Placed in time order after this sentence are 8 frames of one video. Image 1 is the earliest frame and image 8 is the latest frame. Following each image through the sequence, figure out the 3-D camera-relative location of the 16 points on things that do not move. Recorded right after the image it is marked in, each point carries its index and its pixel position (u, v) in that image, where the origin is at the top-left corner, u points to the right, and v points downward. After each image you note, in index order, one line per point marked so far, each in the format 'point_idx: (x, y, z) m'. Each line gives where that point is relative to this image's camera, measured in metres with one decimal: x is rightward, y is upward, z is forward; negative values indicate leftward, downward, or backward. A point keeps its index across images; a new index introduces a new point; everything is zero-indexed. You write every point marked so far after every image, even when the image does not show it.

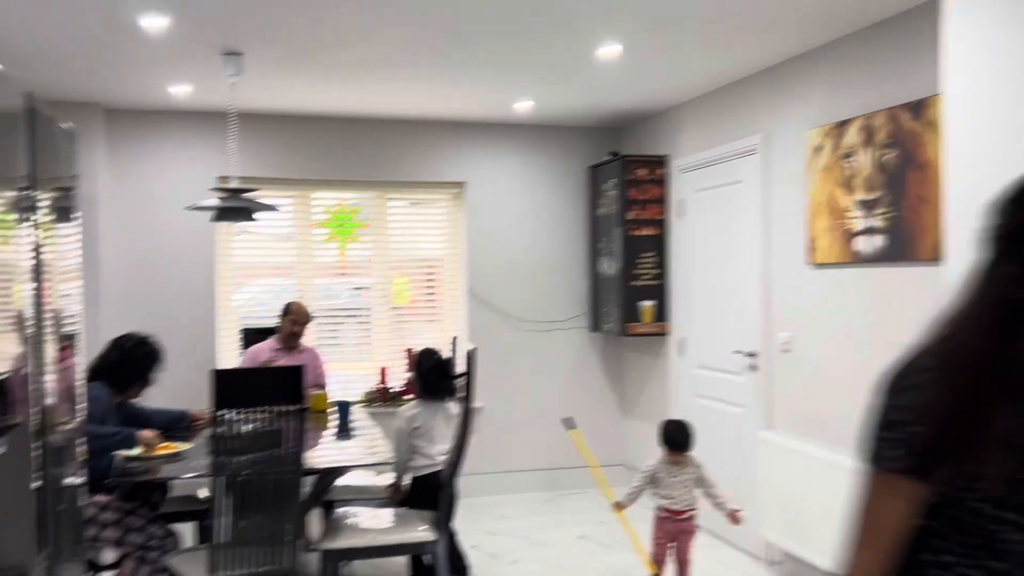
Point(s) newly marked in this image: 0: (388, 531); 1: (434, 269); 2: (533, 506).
0: (-0.4, -0.8, +3.0) m
1: (-0.4, +0.1, +5.1) m
2: (+0.1, -1.1, +4.8) m
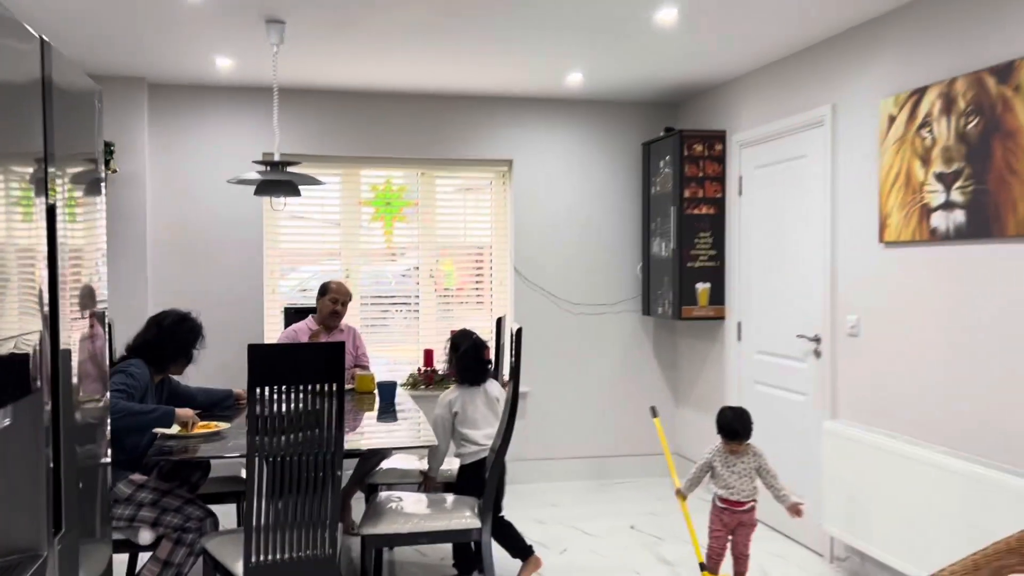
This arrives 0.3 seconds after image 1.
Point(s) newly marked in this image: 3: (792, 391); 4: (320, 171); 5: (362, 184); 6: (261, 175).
0: (-0.2, -0.7, +2.9) m
1: (-0.2, +0.2, +5.0) m
2: (+0.4, -1.1, +4.7) m
3: (+1.2, -0.4, +3.9) m
4: (-1.0, +0.6, +4.7) m
5: (-0.8, +0.6, +4.8) m
6: (-0.9, +0.4, +3.2) m
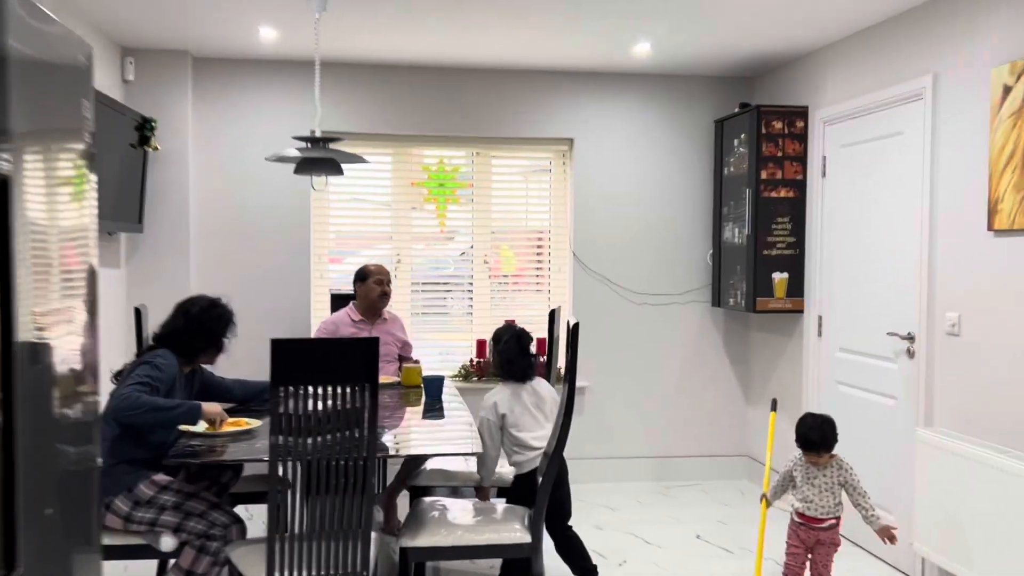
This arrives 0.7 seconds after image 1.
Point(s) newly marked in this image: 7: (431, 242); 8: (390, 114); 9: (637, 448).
0: (-0.1, -0.7, +2.6) m
1: (+0.2, +0.3, +4.7) m
2: (+0.6, -1.0, +4.4) m
3: (+1.4, -0.4, +3.5) m
4: (-0.7, +0.7, +4.5) m
5: (-0.5, +0.6, +4.5) m
6: (-0.7, +0.4, +3.0) m
7: (-0.4, +0.2, +4.6) m
8: (-0.6, +0.8, +4.4) m
9: (+0.6, -0.8, +4.7) m
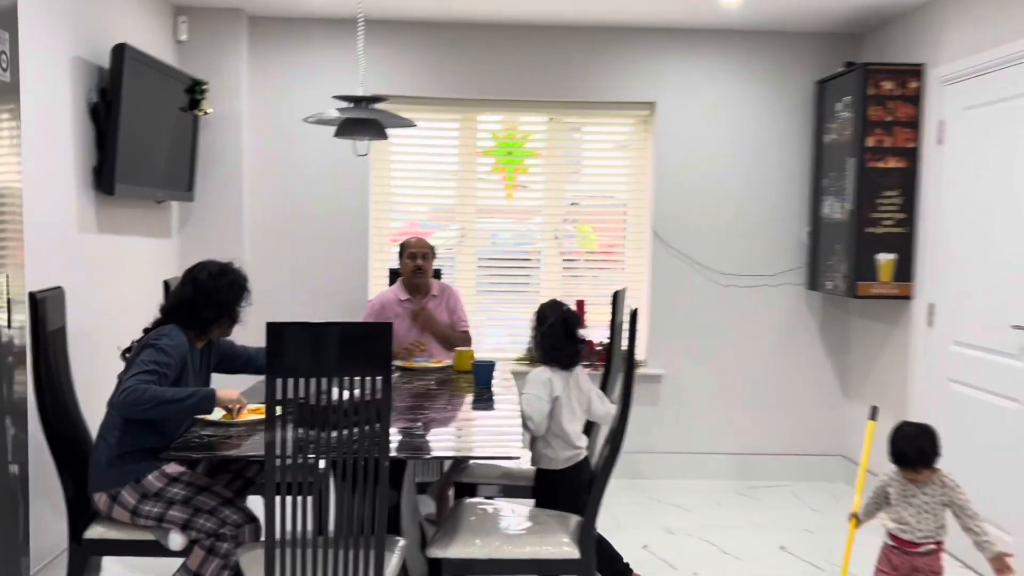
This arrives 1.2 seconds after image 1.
0: (0.0, -0.6, +2.3) m
1: (+0.5, +0.4, +4.3) m
2: (+0.9, -0.9, +4.0) m
3: (+1.6, -0.4, +3.0) m
4: (-0.4, +0.8, +4.2) m
5: (-0.1, +0.7, +4.2) m
6: (-0.5, +0.5, +2.7) m
7: (-0.1, +0.3, +4.3) m
8: (-0.3, +0.9, +4.1) m
9: (+1.0, -0.7, +4.3) m
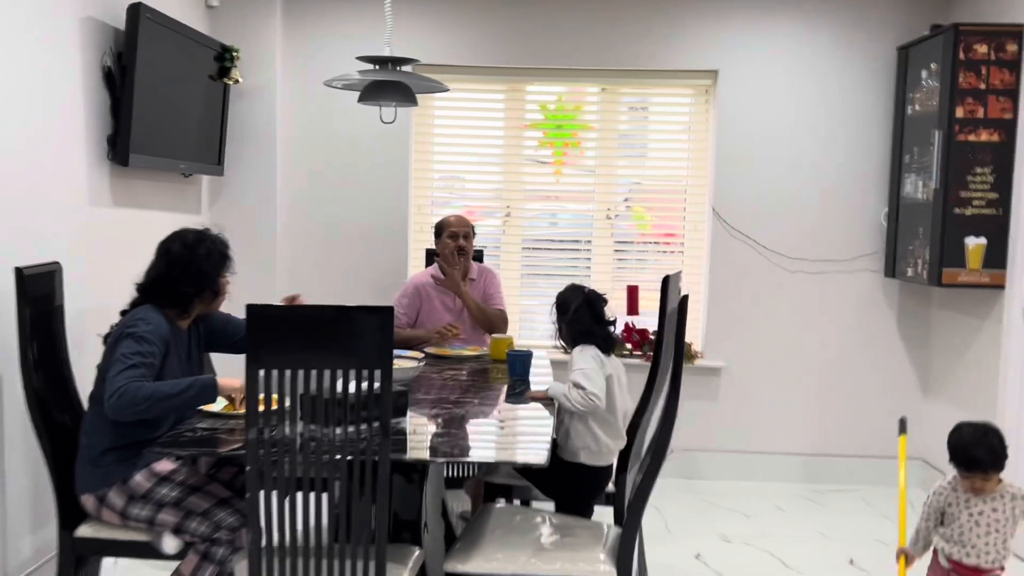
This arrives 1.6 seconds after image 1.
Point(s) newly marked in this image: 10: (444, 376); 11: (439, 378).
0: (+0.1, -0.6, +2.0) m
1: (+0.7, +0.4, +4.0) m
2: (+1.1, -0.9, +3.7) m
3: (+1.7, -0.3, +2.6) m
4: (-0.1, +0.9, +3.9) m
5: (+0.1, +0.8, +4.0) m
6: (-0.4, +0.6, +2.5) m
7: (+0.2, +0.4, +4.0) m
8: (0.0, +1.0, +3.8) m
9: (+1.2, -0.7, +3.9) m
10: (-0.2, -0.3, +2.7) m
11: (-0.2, -0.3, +2.7) m
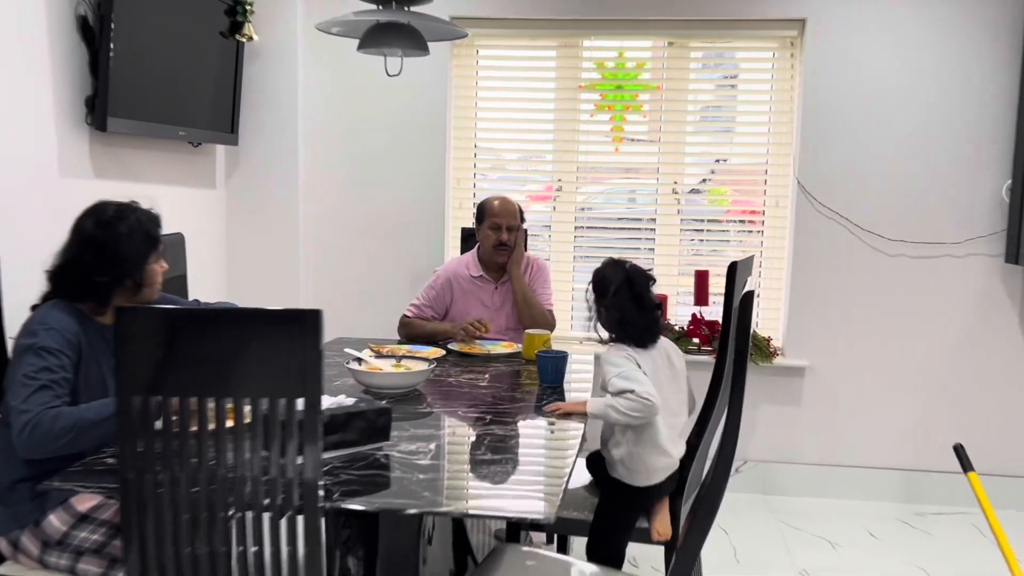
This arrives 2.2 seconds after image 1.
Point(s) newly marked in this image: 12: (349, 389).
0: (+0.1, -0.6, +1.6) m
1: (+0.9, +0.5, +3.5) m
2: (+1.3, -0.8, +3.1) m
3: (+1.8, -0.3, +2.0) m
4: (+0.1, +0.9, +3.5) m
5: (+0.3, +0.9, +3.5) m
6: (-0.3, +0.6, +2.1) m
7: (+0.4, +0.5, +3.5) m
8: (+0.1, +1.1, +3.3) m
9: (+1.4, -0.6, +3.4) m
10: (-0.1, -0.2, +2.3) m
11: (-0.1, -0.2, +2.2) m
12: (-0.4, -0.2, +2.1) m
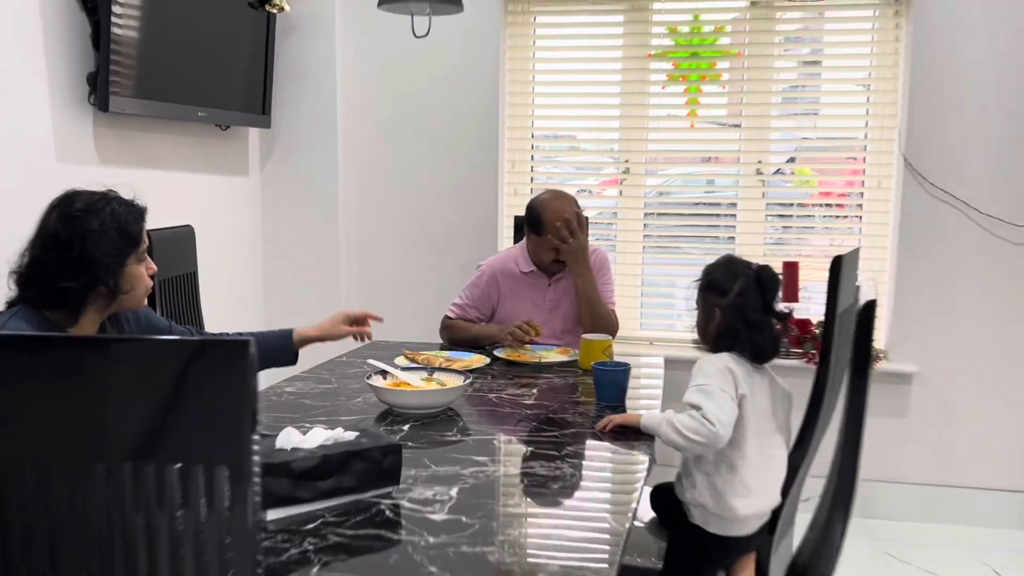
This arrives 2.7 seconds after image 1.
0: (+0.2, -0.6, +1.2) m
1: (+1.1, +0.5, +3.0) m
2: (+1.4, -0.8, +2.7) m
3: (+1.9, -0.3, +1.5) m
4: (+0.3, +1.0, +3.1) m
5: (+0.5, +0.9, +3.1) m
6: (-0.2, +0.6, +1.7) m
7: (+0.6, +0.5, +3.1) m
8: (+0.3, +1.1, +2.9) m
9: (+1.6, -0.6, +2.9) m
10: (0.0, -0.2, +1.9) m
11: (0.0, -0.2, +1.9) m
12: (-0.3, -0.2, +1.7) m
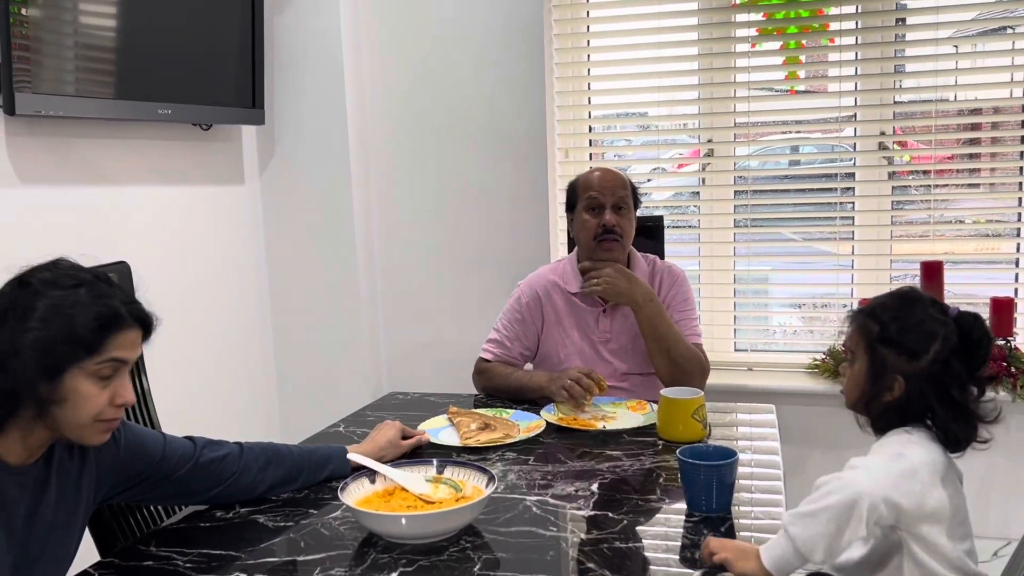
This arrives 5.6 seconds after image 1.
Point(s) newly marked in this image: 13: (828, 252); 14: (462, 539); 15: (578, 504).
0: (+0.2, -0.7, +0.6) m
1: (+1.3, +0.5, +2.3) m
2: (+1.6, -0.8, +2.0) m
3: (+1.9, -0.3, +0.8) m
4: (+0.4, +0.9, +2.5) m
5: (+0.6, +0.9, +2.4) m
6: (-0.2, +0.5, +1.1) m
7: (+0.7, +0.5, +2.5) m
8: (+0.4, +1.1, +2.3) m
9: (+1.7, -0.6, +2.2) m
10: (+0.1, -0.3, +1.3) m
11: (0.0, -0.3, +1.3) m
12: (-0.2, -0.3, +1.2) m
13: (+0.9, +0.1, +2.7) m
14: (-0.1, -0.3, +1.2) m
15: (+0.1, -0.3, +1.3) m
